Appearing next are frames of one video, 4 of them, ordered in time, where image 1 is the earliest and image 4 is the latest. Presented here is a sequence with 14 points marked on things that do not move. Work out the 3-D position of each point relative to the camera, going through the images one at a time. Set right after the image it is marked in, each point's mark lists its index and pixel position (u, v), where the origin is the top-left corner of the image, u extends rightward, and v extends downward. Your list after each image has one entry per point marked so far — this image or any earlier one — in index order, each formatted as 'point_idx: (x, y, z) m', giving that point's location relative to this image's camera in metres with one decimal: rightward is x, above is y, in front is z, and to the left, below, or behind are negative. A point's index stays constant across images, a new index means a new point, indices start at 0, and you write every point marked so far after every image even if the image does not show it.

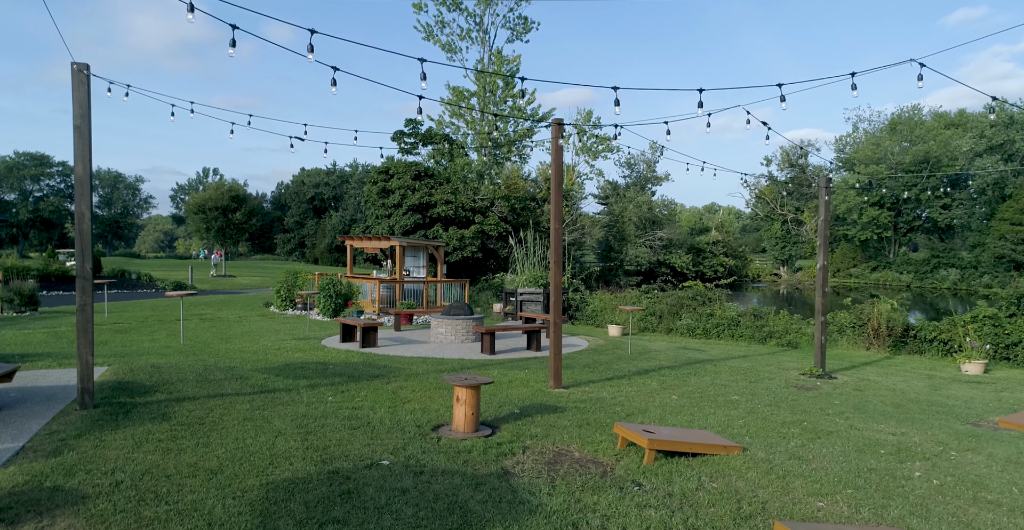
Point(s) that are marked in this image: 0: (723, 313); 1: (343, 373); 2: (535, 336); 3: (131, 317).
0: (+5.5, -1.2, +18.2) m
1: (-2.4, -1.5, +9.9) m
2: (+0.4, -1.4, +13.4) m
3: (-9.5, -1.3, +17.4) m
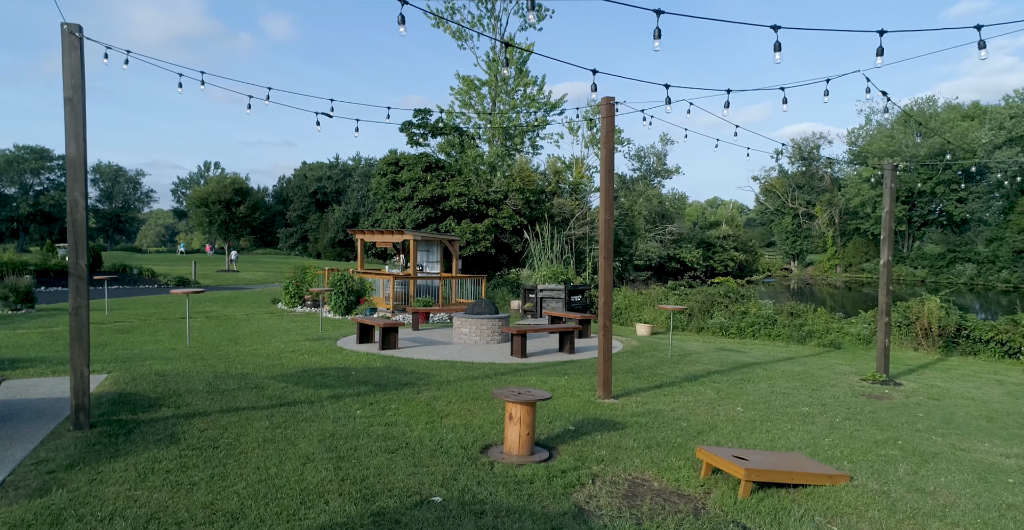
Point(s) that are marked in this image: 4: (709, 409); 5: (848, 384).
0: (+6.0, -1.1, +17.2) m
1: (-1.8, -1.5, +8.9) m
2: (+1.0, -1.3, +12.5) m
3: (-9.0, -1.2, +16.4) m
4: (+2.4, -1.7, +8.4) m
5: (+5.1, -1.8, +10.7) m
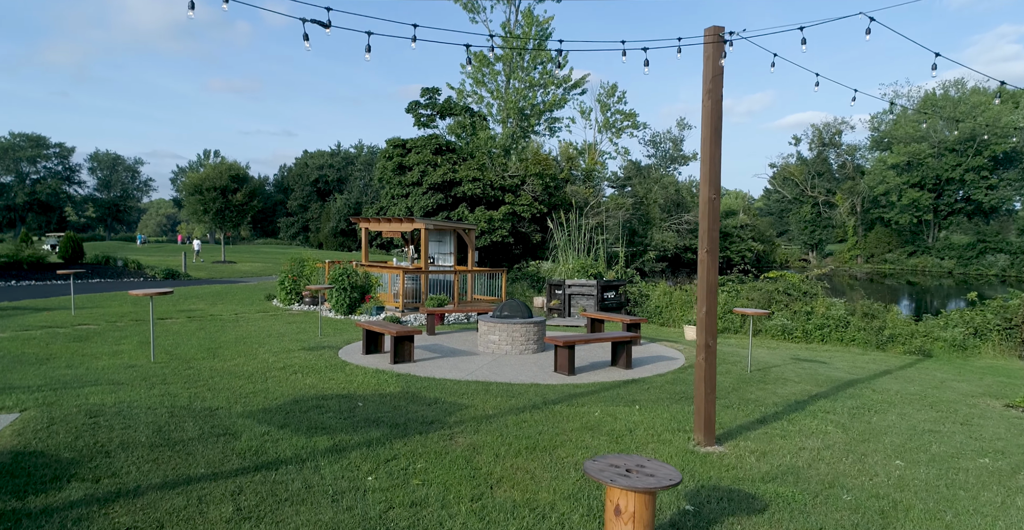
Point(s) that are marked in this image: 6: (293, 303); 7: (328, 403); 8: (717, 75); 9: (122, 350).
0: (+6.7, -1.0, +14.9) m
1: (-1.2, -1.5, +6.5) m
2: (+1.6, -1.2, +10.1) m
3: (-8.3, -1.1, +14.1) m
4: (+3.0, -1.7, +6.0) m
5: (+5.7, -1.8, +8.3) m
6: (-5.6, -1.0, +17.8) m
7: (-1.9, -1.4, +7.2) m
8: (+1.8, +1.6, +6.1) m
9: (-5.7, -1.3, +10.3) m
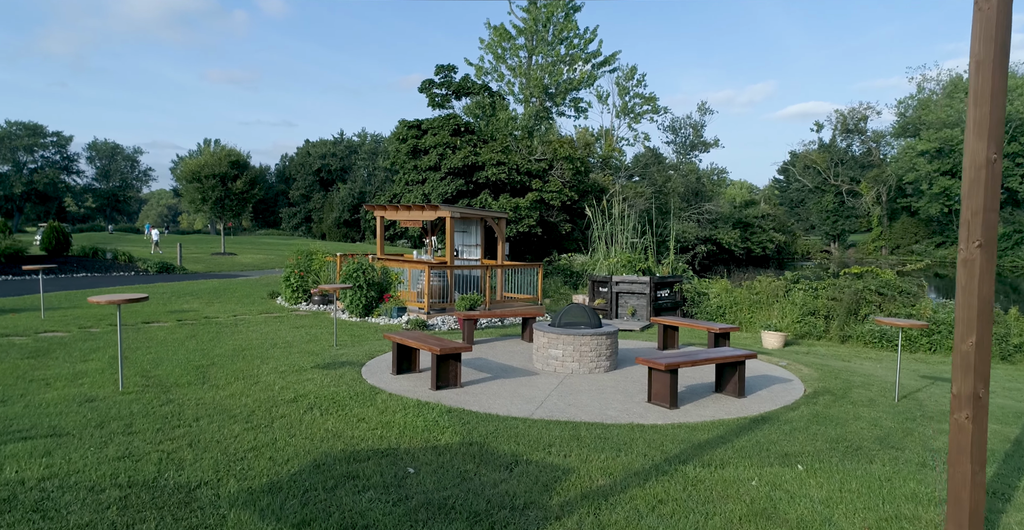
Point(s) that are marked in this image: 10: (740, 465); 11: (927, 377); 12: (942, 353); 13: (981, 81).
0: (+7.5, -0.9, +12.5) m
1: (-0.4, -1.5, +4.2) m
2: (+2.5, -1.2, +7.8) m
3: (-7.5, -1.0, +11.8) m
4: (+3.8, -1.7, +3.7) m
5: (+6.6, -1.7, +6.0) m
6: (-4.7, -0.8, +15.5) m
7: (-1.0, -1.4, +4.9) m
8: (+2.6, +1.6, +3.8) m
9: (-4.9, -1.2, +8.0) m
10: (+1.8, -1.5, +5.4) m
11: (+5.8, -1.6, +9.8) m
12: (+7.4, -1.5, +12.1) m
13: (+2.6, +1.0, +3.8) m
